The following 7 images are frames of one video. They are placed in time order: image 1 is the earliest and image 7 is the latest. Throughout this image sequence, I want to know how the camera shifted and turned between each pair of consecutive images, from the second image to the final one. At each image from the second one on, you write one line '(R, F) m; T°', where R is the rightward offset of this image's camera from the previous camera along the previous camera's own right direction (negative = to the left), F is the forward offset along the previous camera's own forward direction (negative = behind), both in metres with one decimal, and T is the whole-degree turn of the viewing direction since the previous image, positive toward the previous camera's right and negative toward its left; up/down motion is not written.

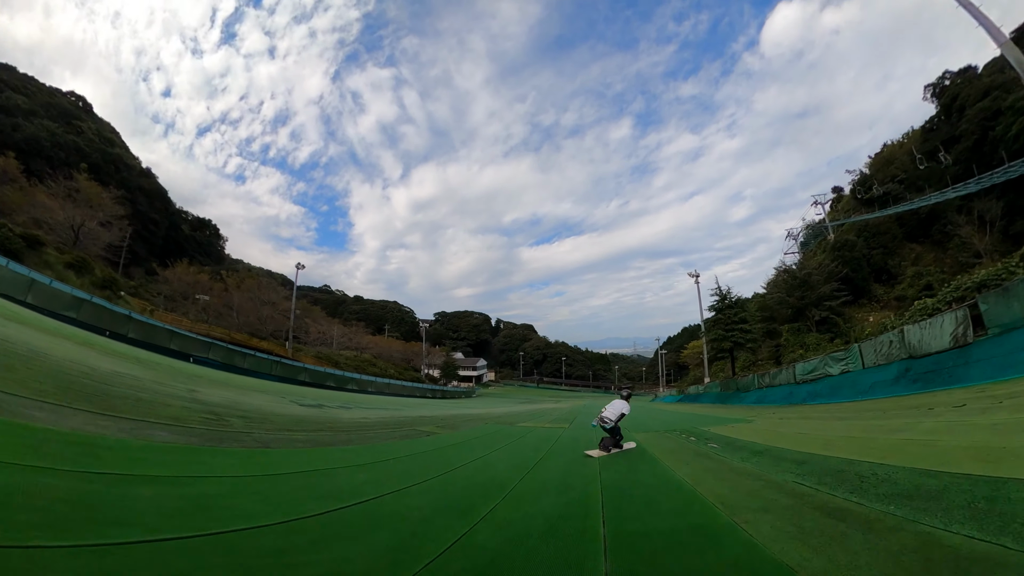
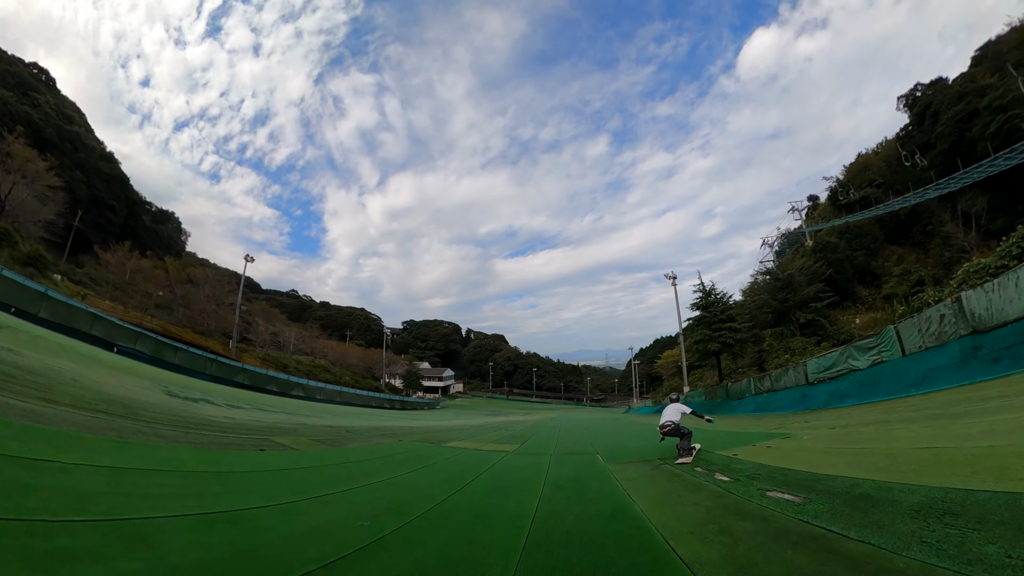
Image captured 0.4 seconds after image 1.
(+0.4, +1.6) m; +3°
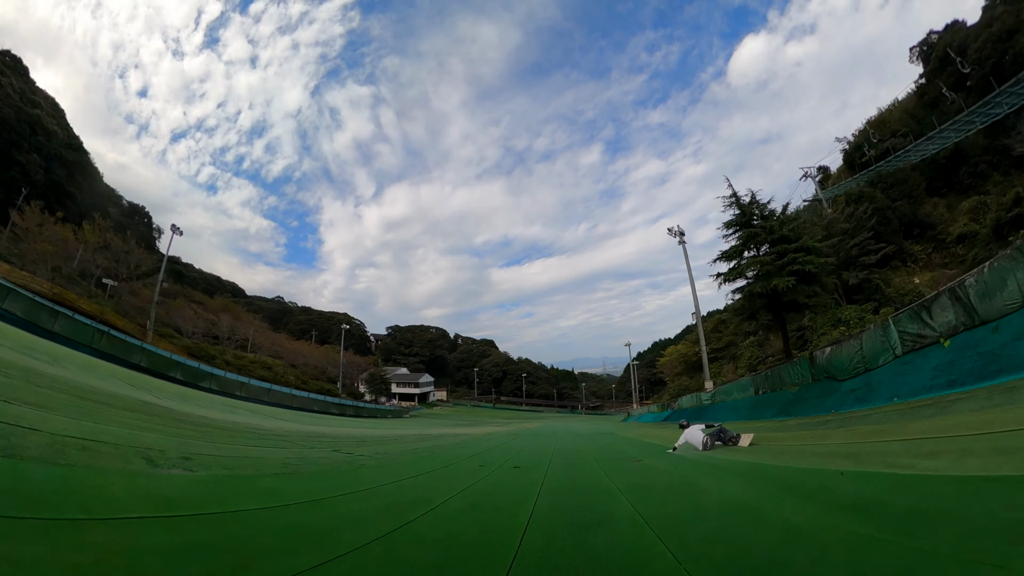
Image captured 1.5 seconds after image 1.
(+1.0, +3.8) m; +1°
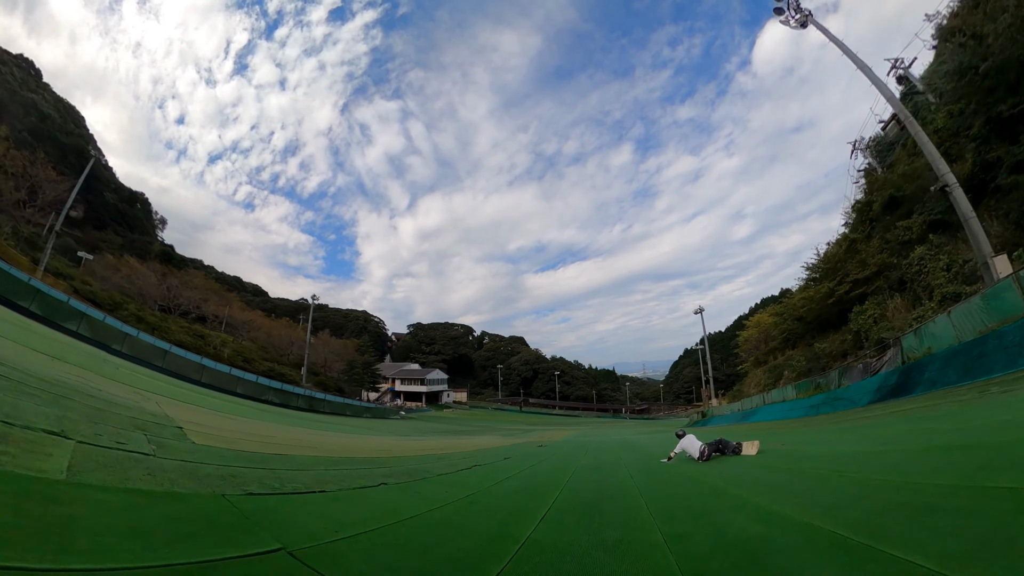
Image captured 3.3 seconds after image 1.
(+0.6, +6.3) m; -4°
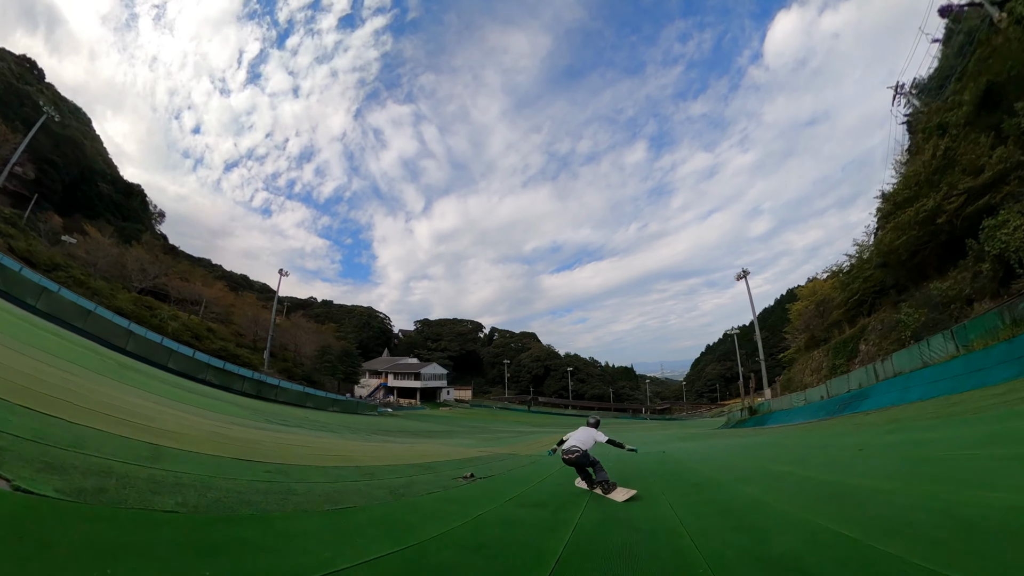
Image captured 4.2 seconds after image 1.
(+0.7, +3.2) m; -2°
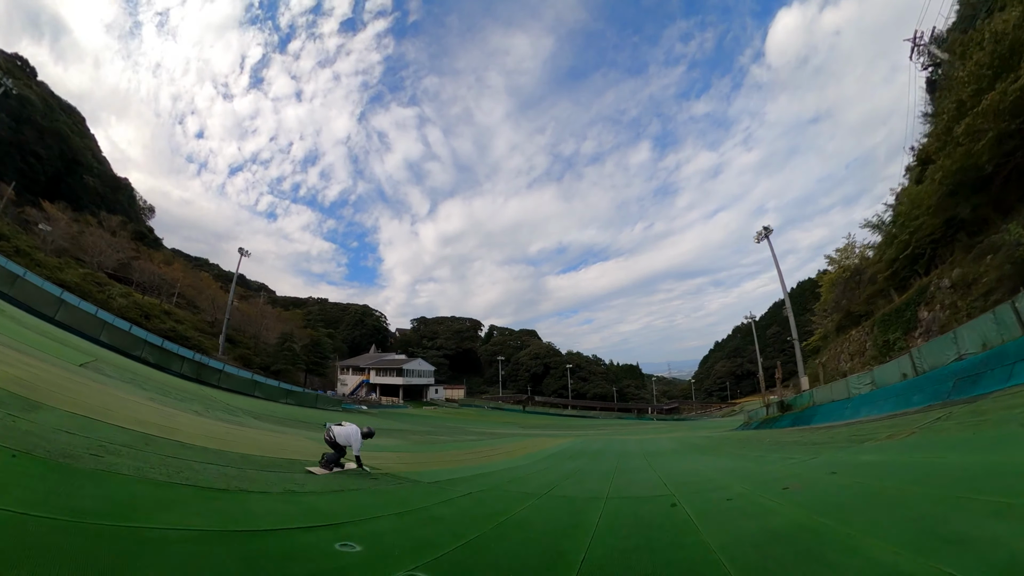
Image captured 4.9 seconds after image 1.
(+0.7, +2.2) m; -1°
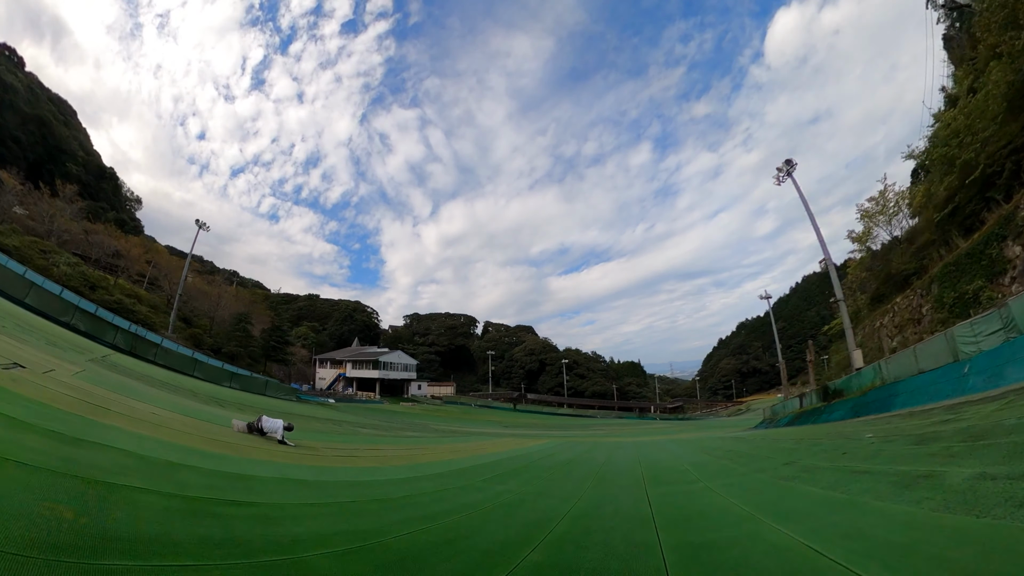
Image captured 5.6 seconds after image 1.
(+0.7, +2.1) m; 0°
